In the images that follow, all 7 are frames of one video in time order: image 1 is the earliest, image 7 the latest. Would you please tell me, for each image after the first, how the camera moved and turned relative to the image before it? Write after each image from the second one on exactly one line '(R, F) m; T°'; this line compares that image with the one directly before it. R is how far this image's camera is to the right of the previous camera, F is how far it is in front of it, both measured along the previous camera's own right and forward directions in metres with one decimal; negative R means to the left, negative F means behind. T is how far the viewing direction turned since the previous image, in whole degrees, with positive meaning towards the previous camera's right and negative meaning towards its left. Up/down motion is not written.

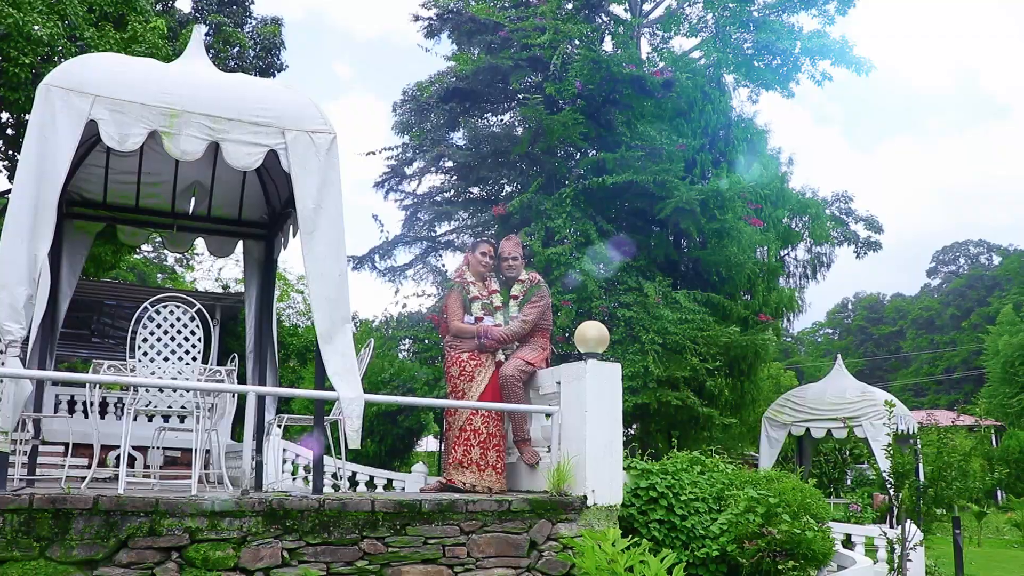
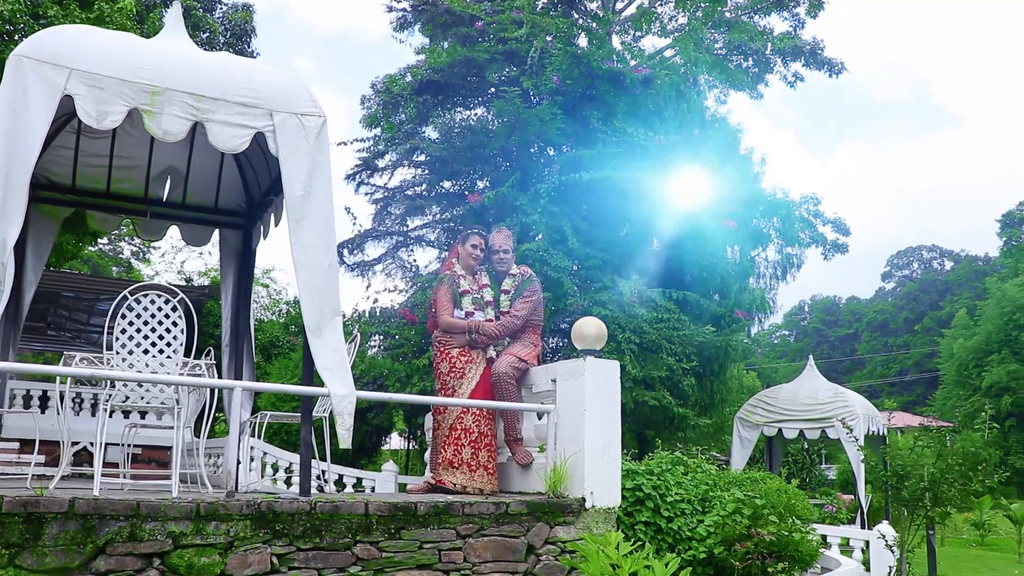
(-0.2, +0.2) m; +3°
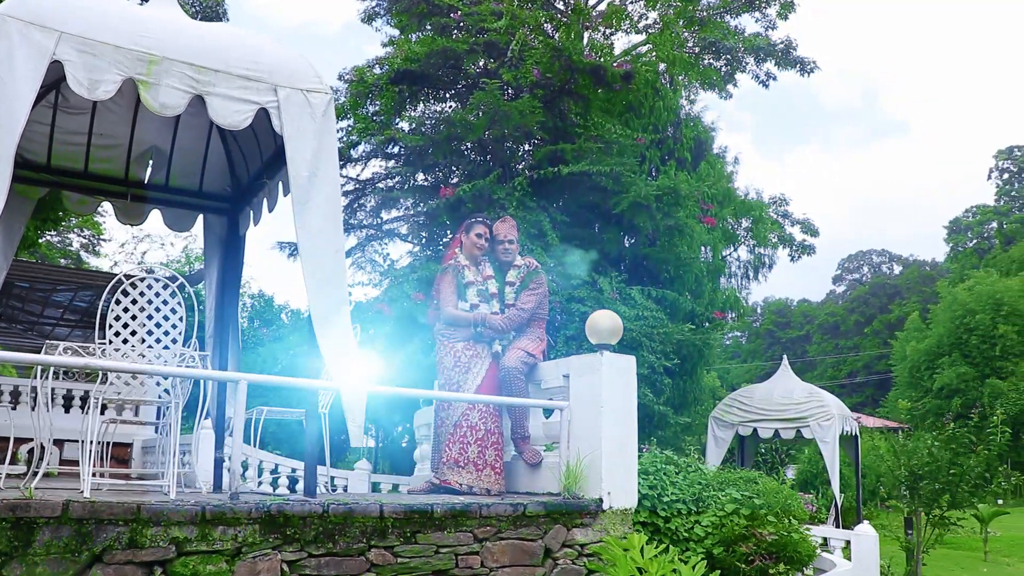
(-0.3, +0.2) m; +3°
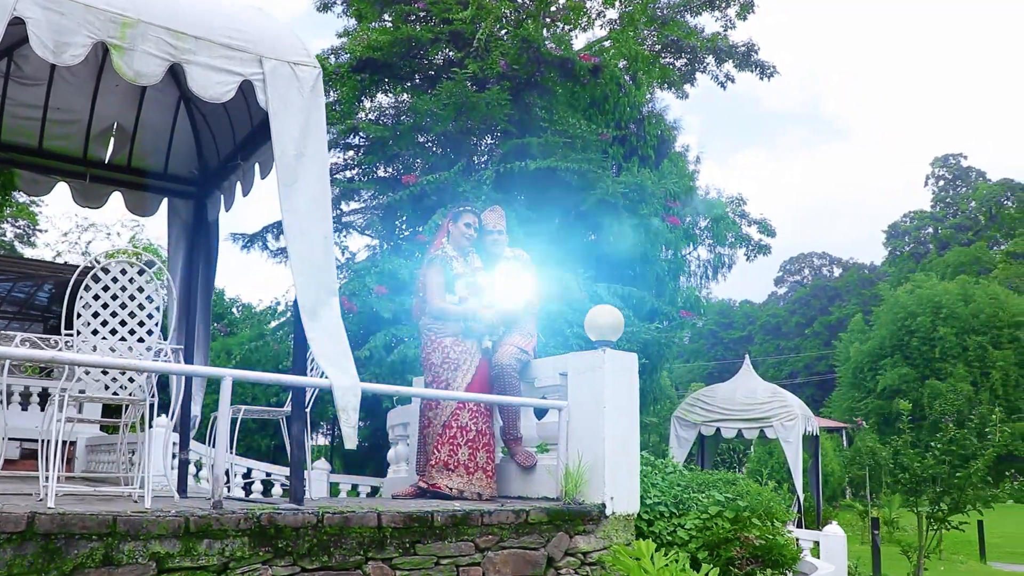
(-0.2, +0.3) m; +4°
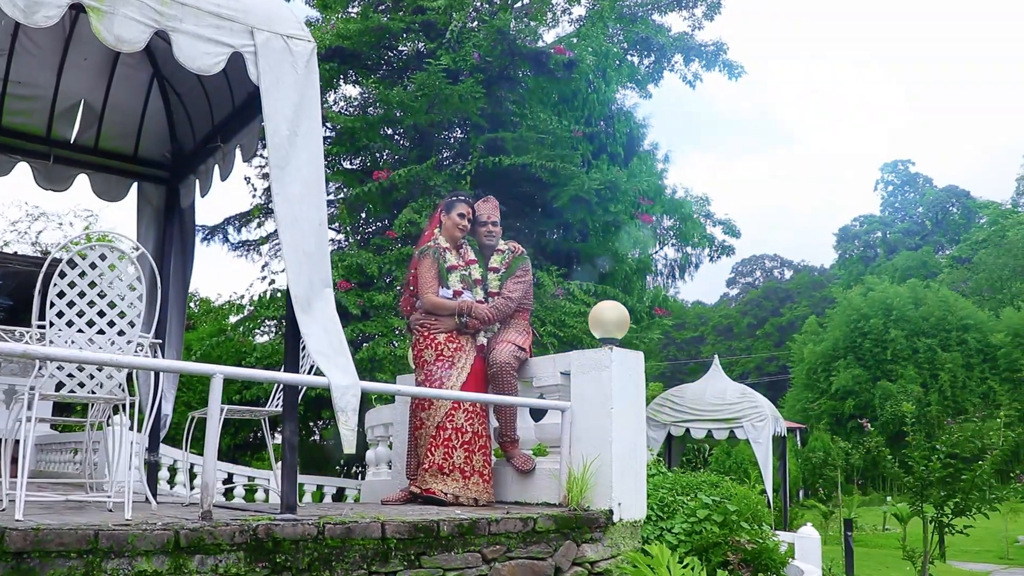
(-0.2, +0.2) m; +3°
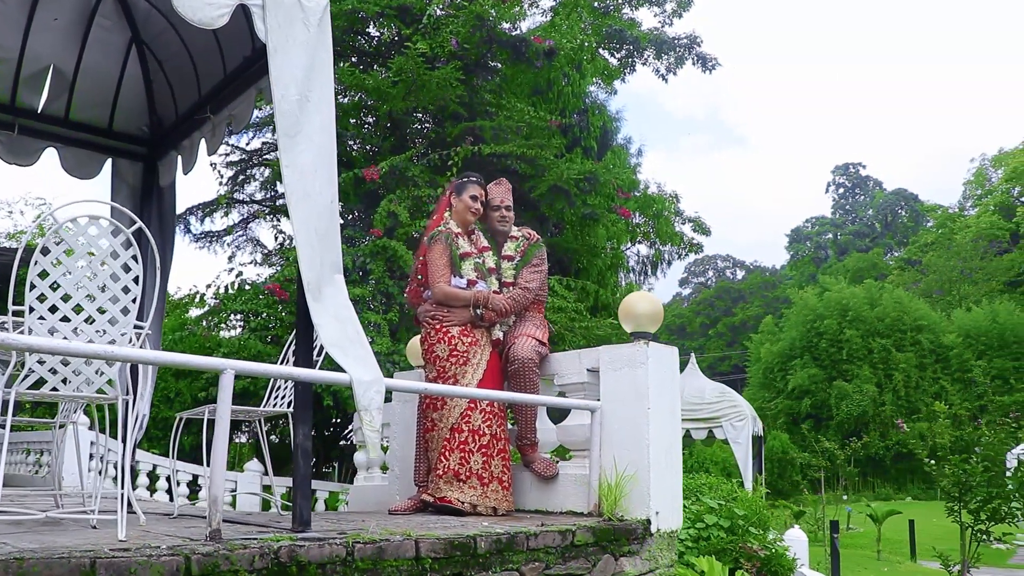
(-0.3, +0.3) m; +3°
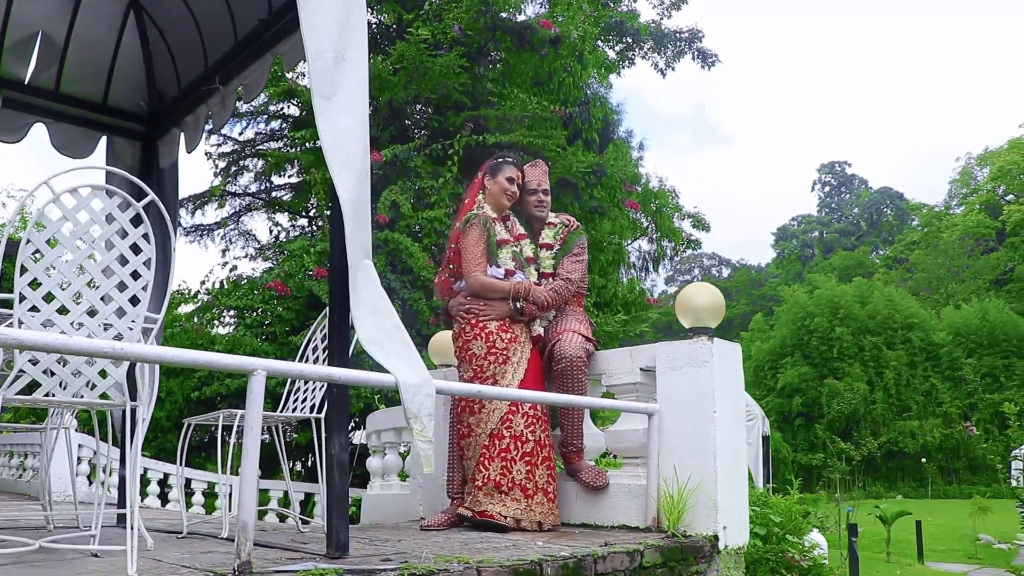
(-0.2, +0.4) m; +1°
